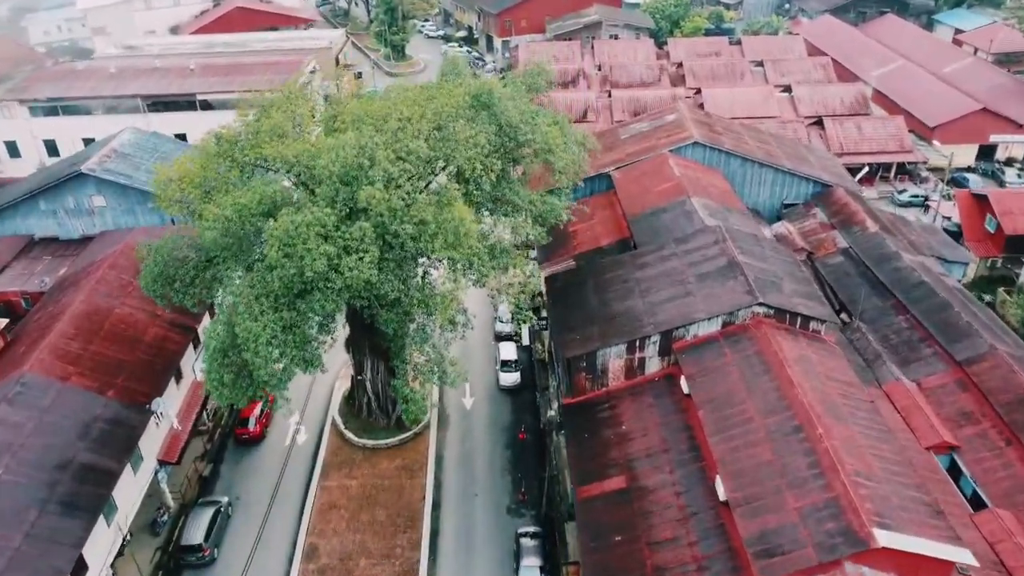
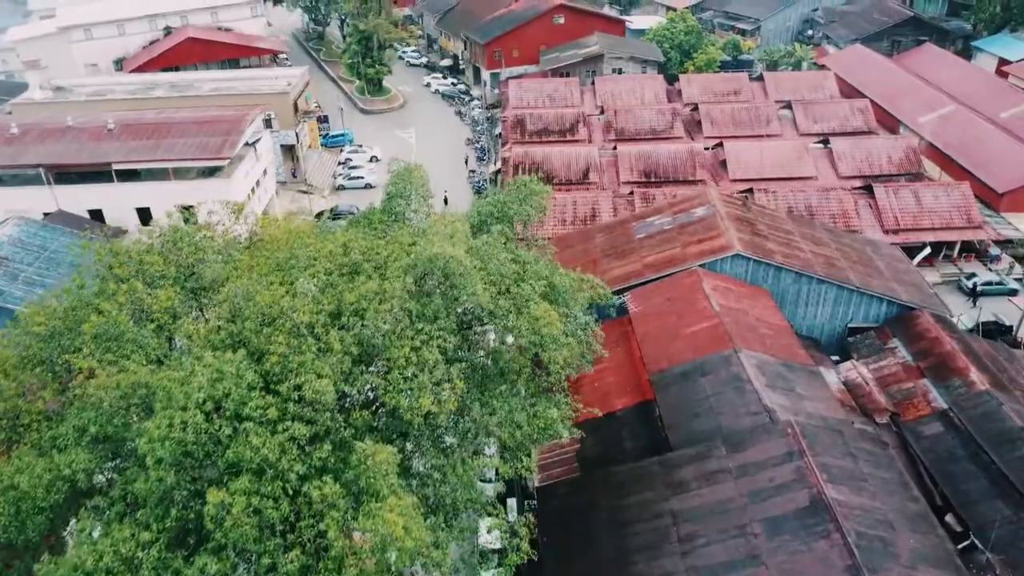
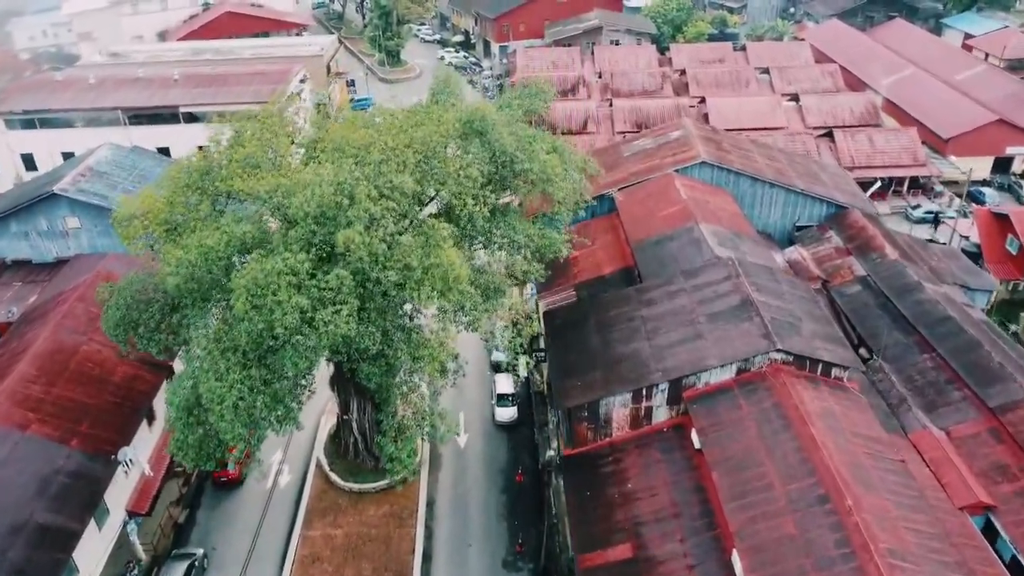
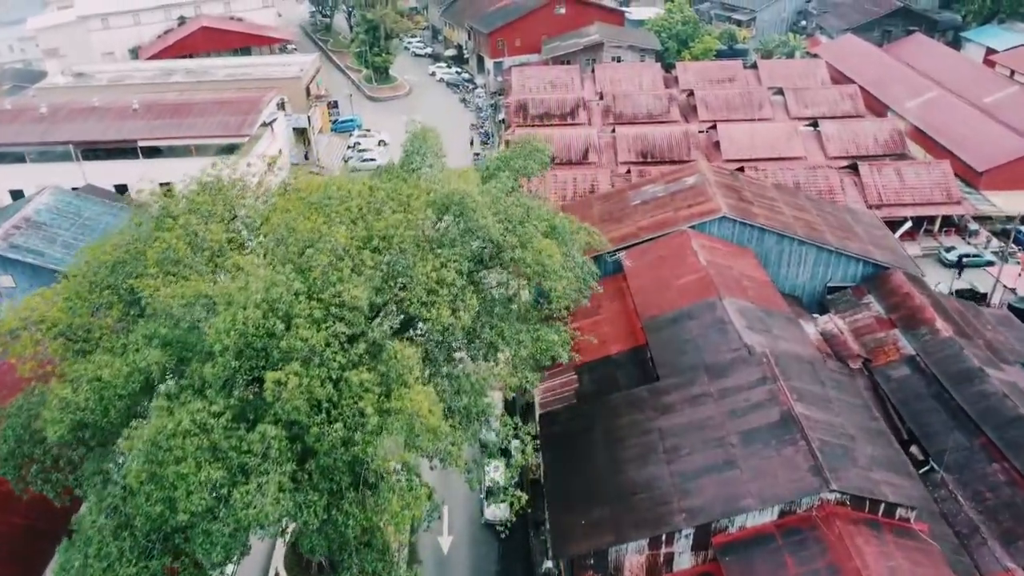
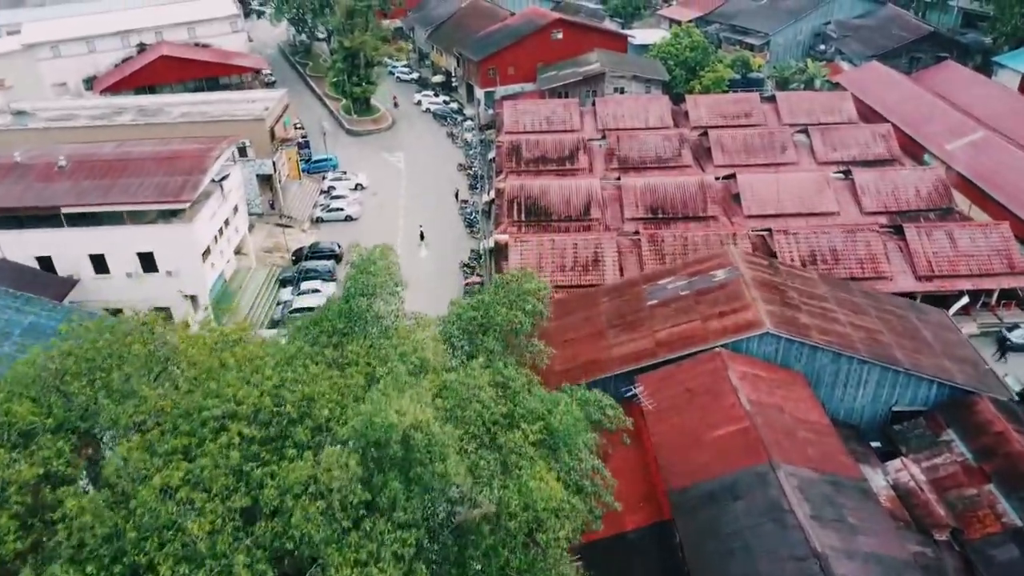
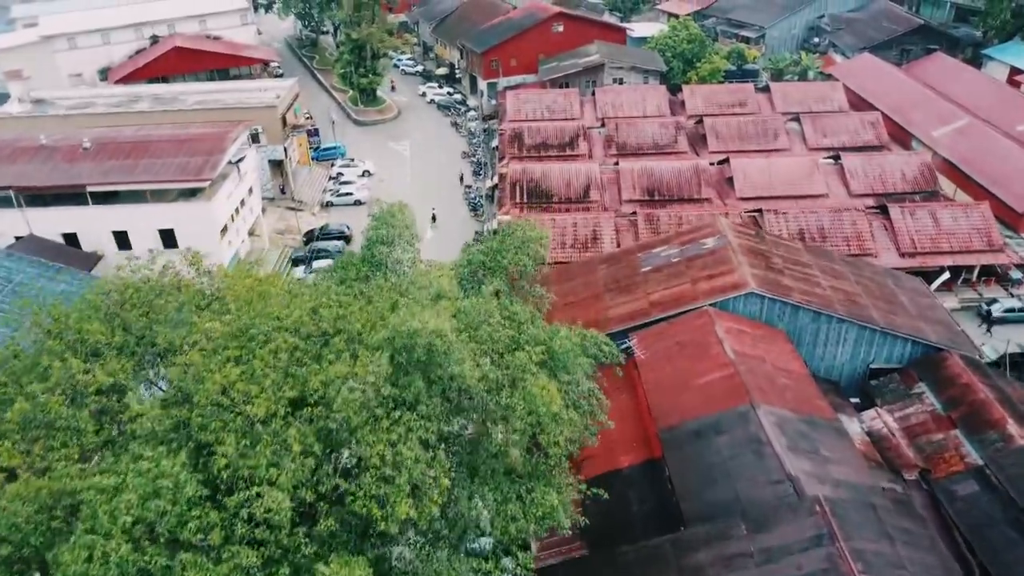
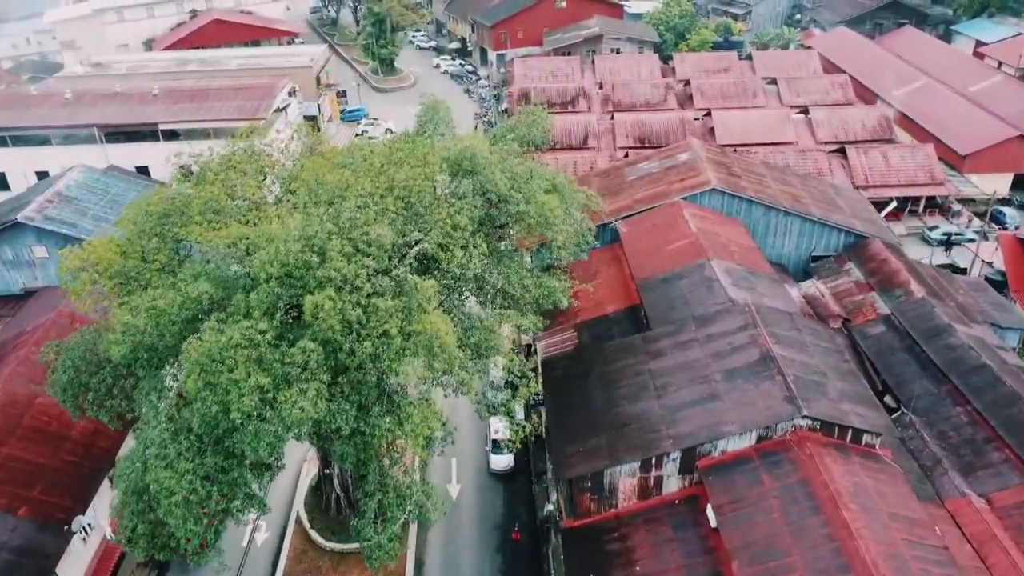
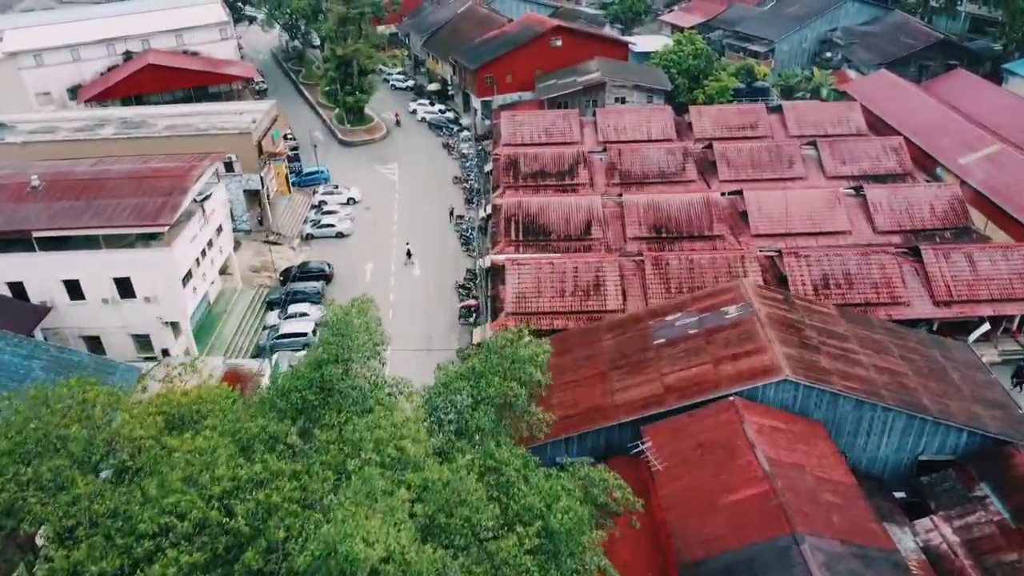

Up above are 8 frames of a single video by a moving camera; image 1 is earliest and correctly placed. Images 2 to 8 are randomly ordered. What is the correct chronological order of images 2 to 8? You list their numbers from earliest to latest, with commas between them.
3, 7, 4, 2, 6, 5, 8
